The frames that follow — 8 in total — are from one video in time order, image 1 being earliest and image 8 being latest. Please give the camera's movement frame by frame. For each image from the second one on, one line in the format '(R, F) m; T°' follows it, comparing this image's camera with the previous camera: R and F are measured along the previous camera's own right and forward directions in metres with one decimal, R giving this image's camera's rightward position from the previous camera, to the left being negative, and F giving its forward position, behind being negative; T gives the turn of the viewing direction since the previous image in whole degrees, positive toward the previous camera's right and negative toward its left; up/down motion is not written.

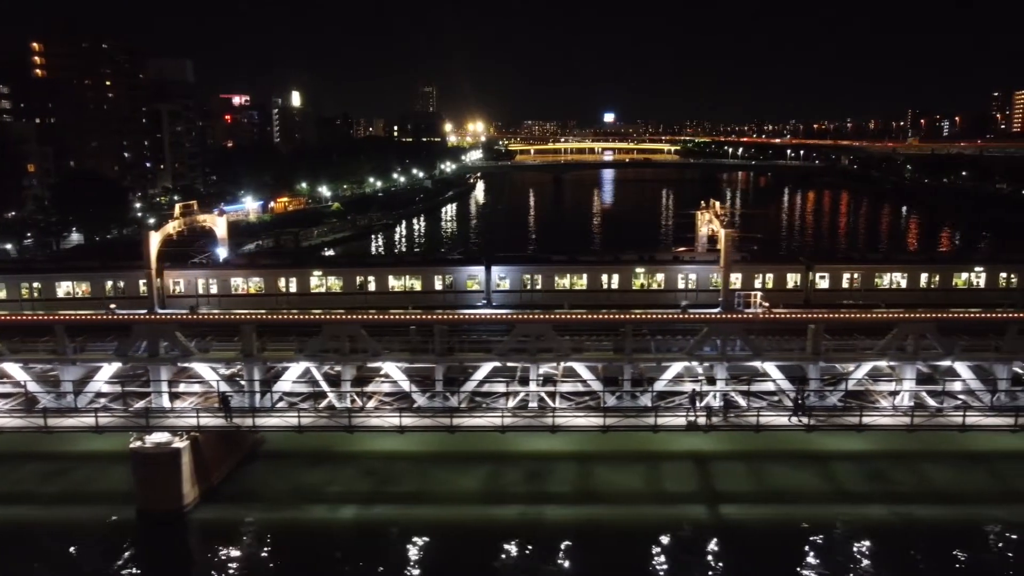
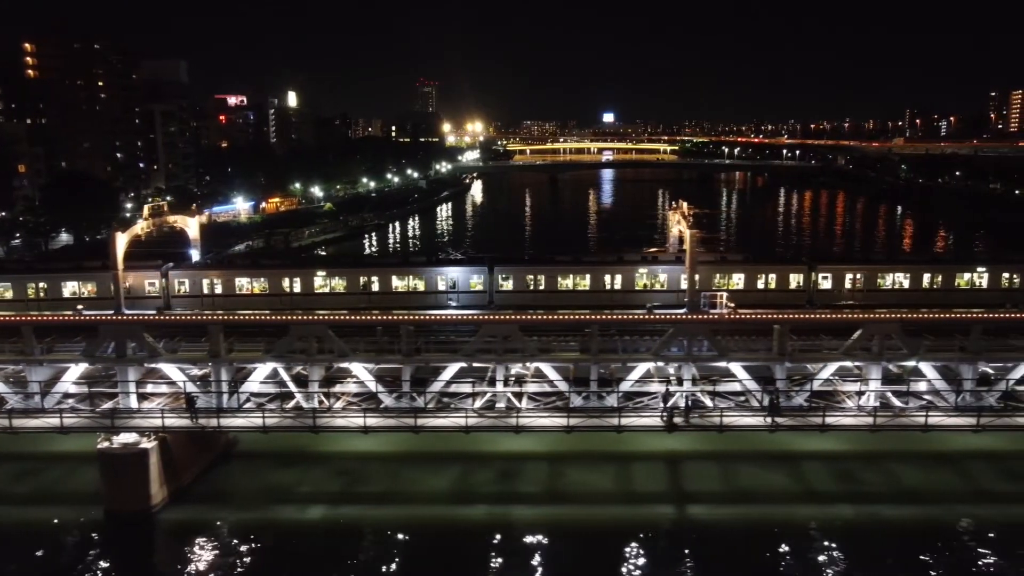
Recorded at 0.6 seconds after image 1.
(-3.3, +0.1) m; +3°
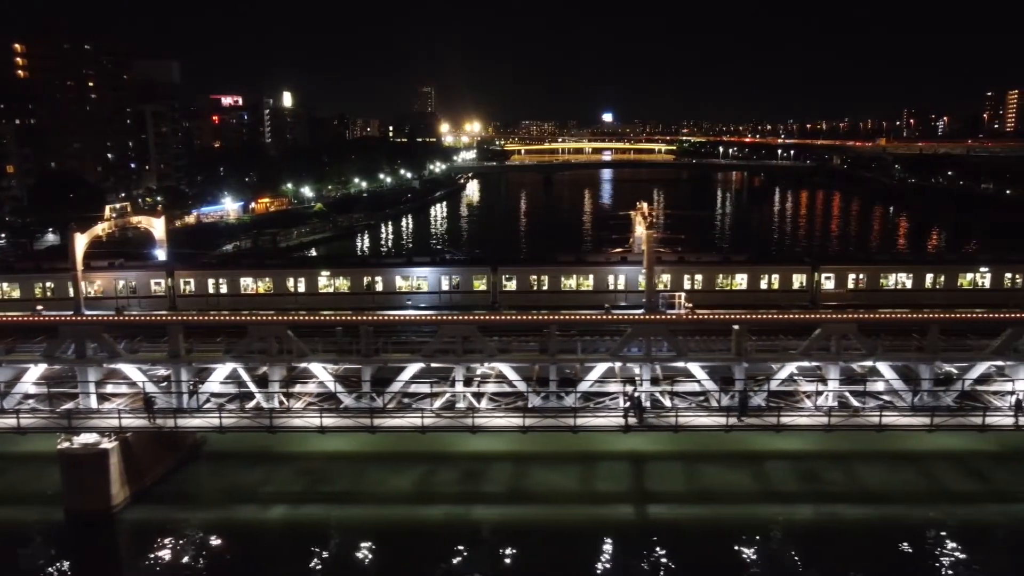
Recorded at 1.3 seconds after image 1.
(+0.7, 0.0) m; 0°
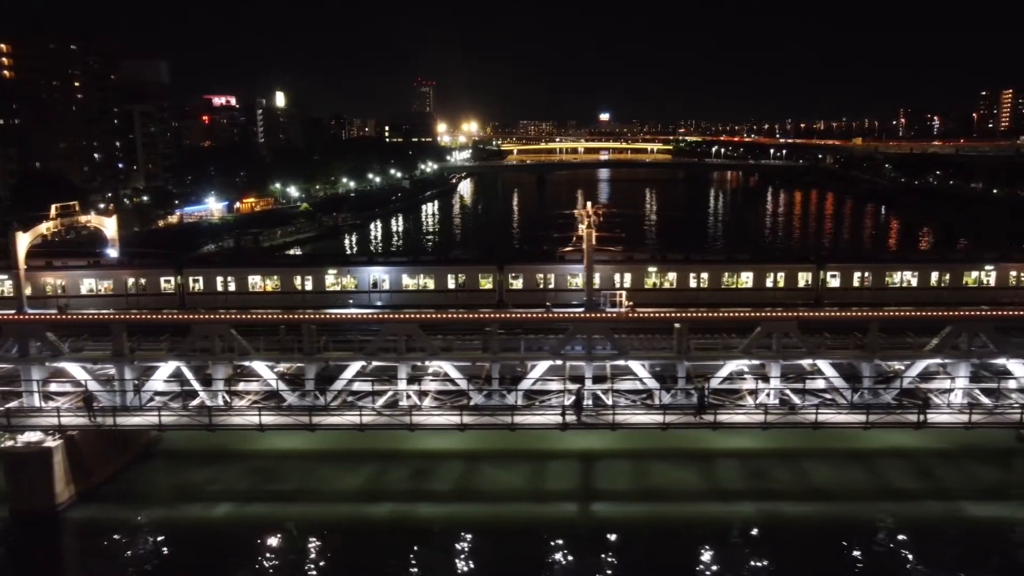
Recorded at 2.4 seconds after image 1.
(+1.0, -0.1) m; 0°
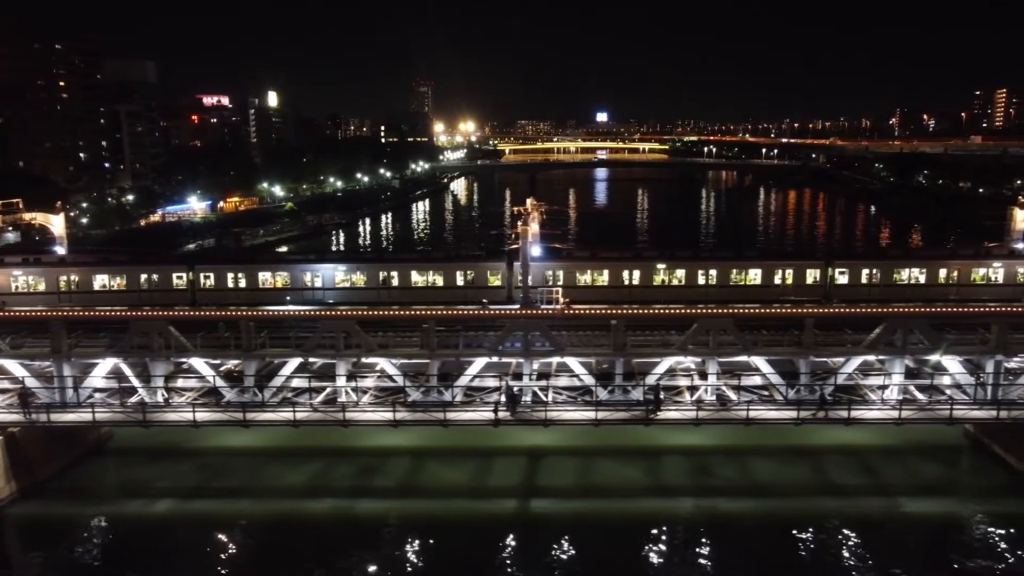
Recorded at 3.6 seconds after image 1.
(+1.1, 0.0) m; 0°
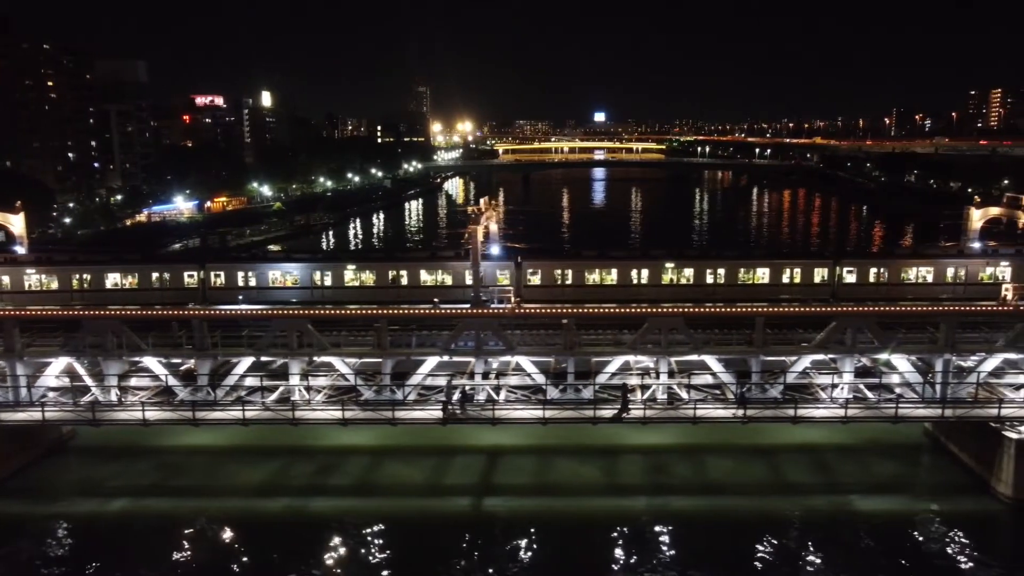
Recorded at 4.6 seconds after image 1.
(+0.8, -0.1) m; 0°
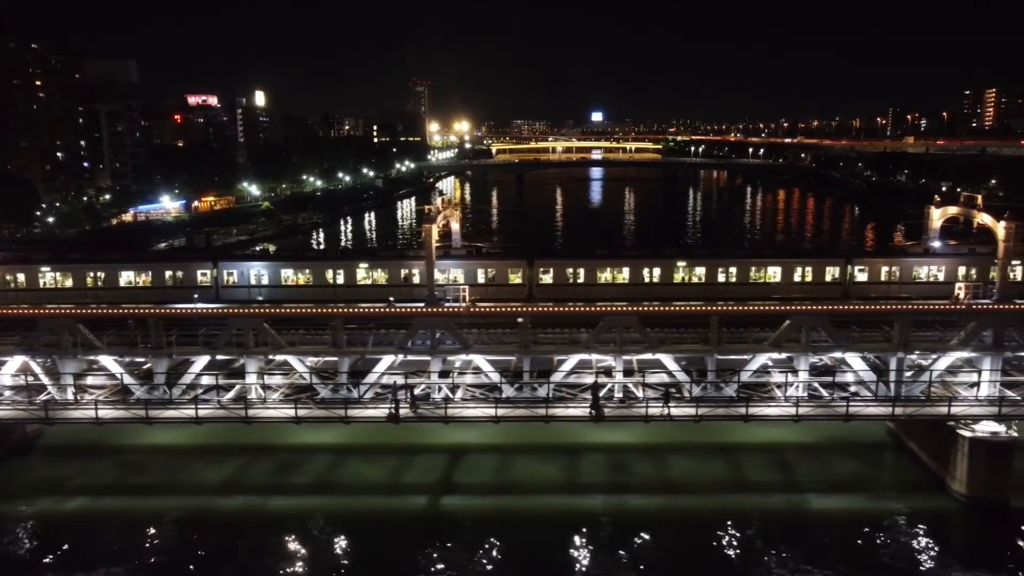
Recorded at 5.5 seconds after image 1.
(+0.8, 0.0) m; 0°
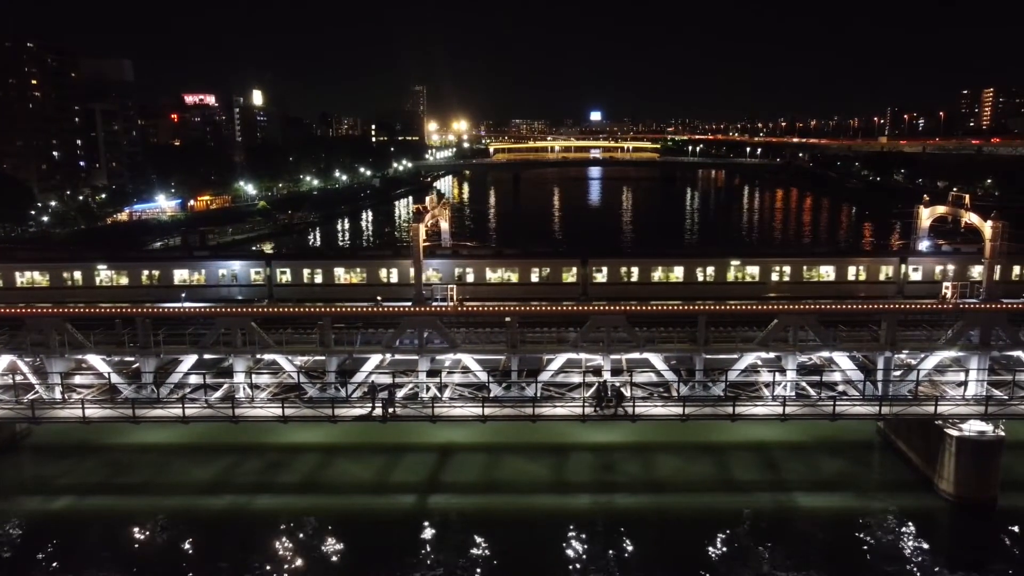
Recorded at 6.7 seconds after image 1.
(+0.2, 0.0) m; 0°
